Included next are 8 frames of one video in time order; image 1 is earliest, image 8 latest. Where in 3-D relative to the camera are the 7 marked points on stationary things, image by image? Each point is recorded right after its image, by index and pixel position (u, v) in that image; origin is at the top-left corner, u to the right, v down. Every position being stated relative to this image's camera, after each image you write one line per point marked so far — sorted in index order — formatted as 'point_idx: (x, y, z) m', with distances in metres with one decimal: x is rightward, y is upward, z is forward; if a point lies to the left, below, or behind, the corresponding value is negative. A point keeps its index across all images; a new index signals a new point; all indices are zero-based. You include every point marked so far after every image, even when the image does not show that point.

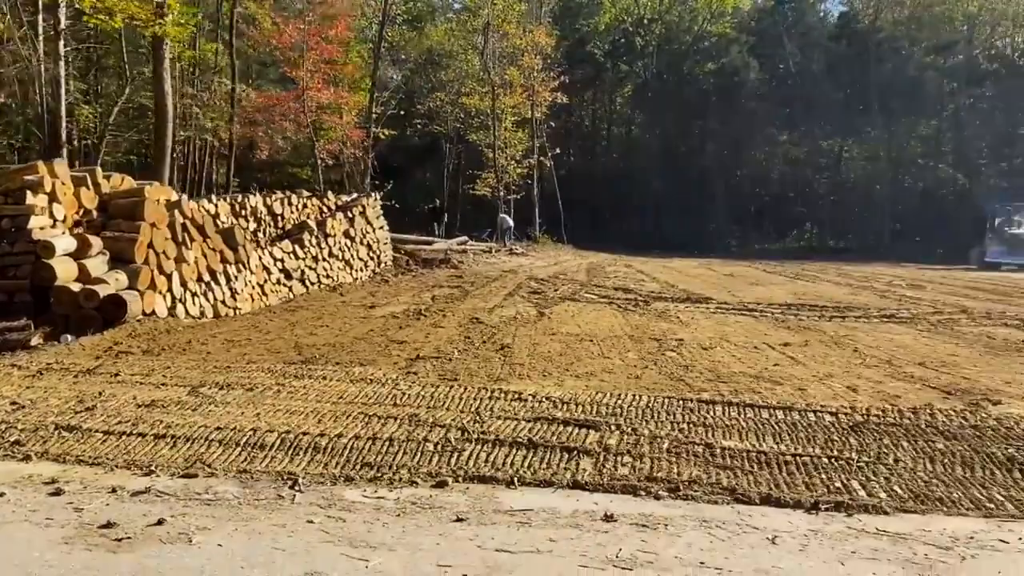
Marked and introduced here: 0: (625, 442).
0: (+0.7, -0.9, +5.1) m
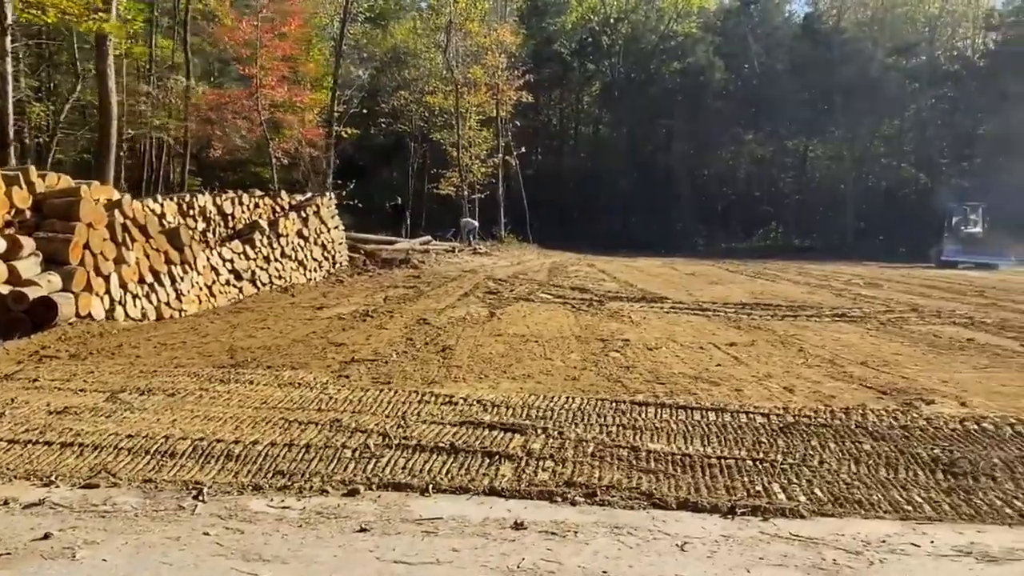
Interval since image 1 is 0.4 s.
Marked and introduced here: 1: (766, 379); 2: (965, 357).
0: (+0.2, -0.9, +5.0) m
1: (+2.1, -0.7, +7.0) m
2: (+4.5, -0.7, +8.6) m
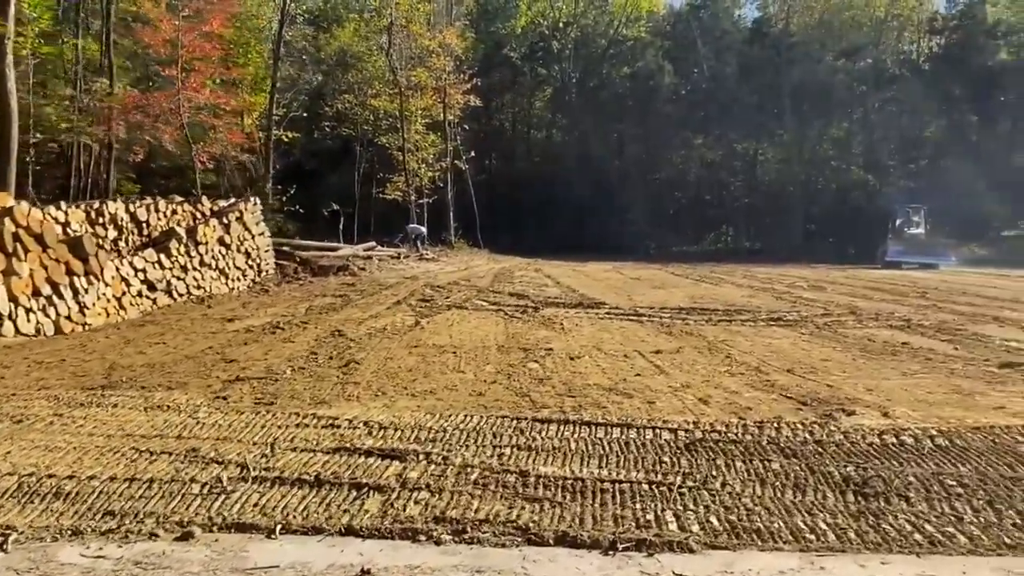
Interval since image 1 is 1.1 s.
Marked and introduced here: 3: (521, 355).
0: (-0.4, -1.0, +4.5) m
1: (+1.3, -0.8, +6.6) m
2: (+3.7, -0.7, +8.3) m
3: (+0.1, -0.7, +8.5) m
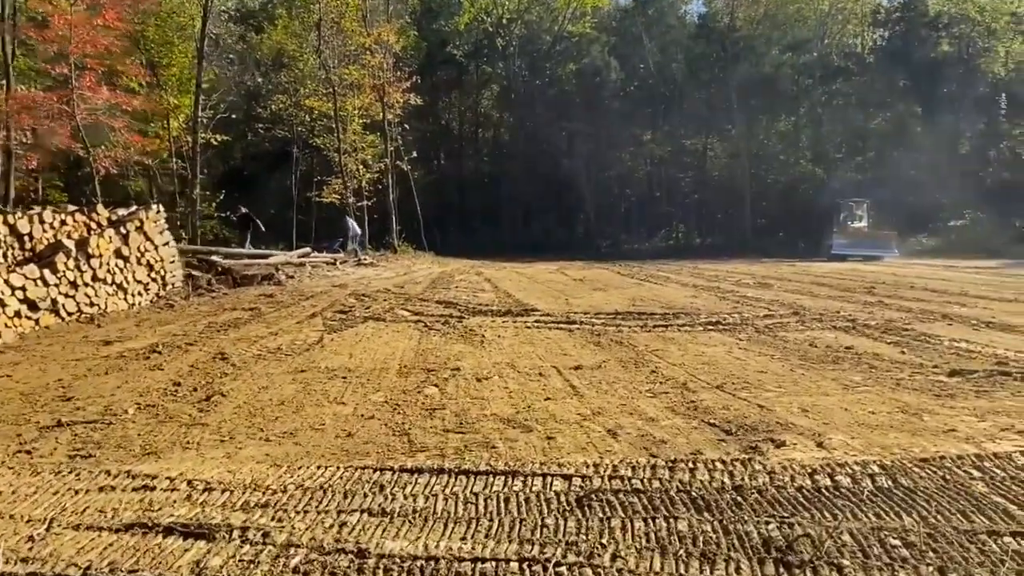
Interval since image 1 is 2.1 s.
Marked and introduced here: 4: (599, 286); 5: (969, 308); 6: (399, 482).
0: (-1.1, -1.1, +3.5) m
1: (+0.5, -0.9, +5.7) m
2: (+2.8, -0.7, +7.5) m
3: (-0.8, -0.8, +7.5) m
4: (+2.0, 0.0, +19.2) m
5: (+7.1, -0.3, +13.3) m
6: (-0.6, -1.0, +4.4) m
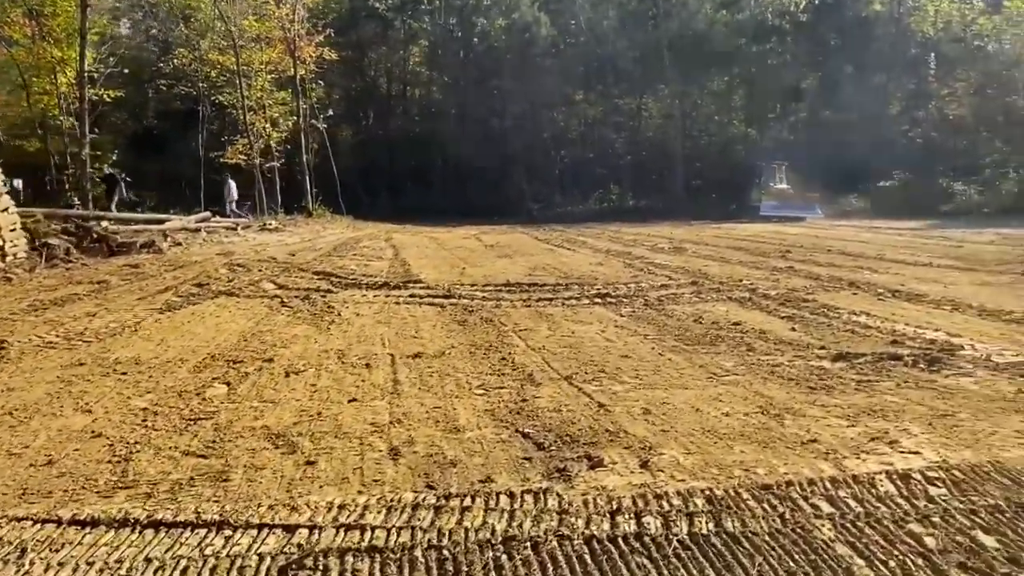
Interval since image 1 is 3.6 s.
0: (-2.2, -1.1, +2.3) m
1: (-0.7, -0.8, +4.6) m
2: (+1.5, -0.5, +6.6) m
3: (-2.1, -0.6, +6.3) m
4: (-0.1, +0.8, +18.0) m
5: (+5.4, +0.2, +12.5) m
6: (-1.7, -1.0, +3.3) m
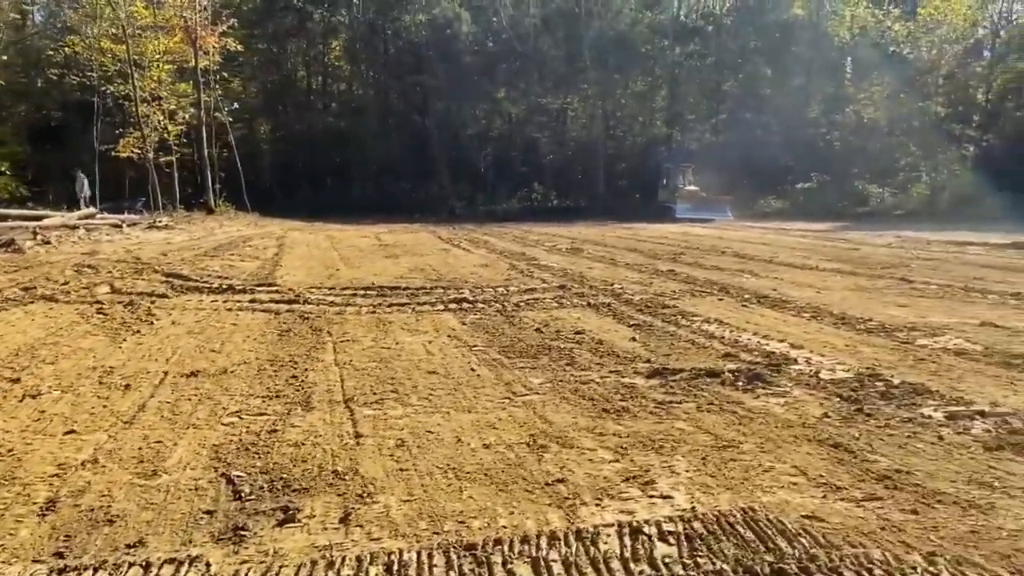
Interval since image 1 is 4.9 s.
0: (-3.4, -1.2, +1.4) m
1: (-2.0, -0.8, +3.8) m
2: (0.0, -0.6, +6.0) m
3: (-3.6, -0.7, +5.5) m
4: (-2.4, +0.7, +17.3) m
5: (+3.5, +0.1, +12.2) m
6: (-2.9, -1.0, +2.4) m
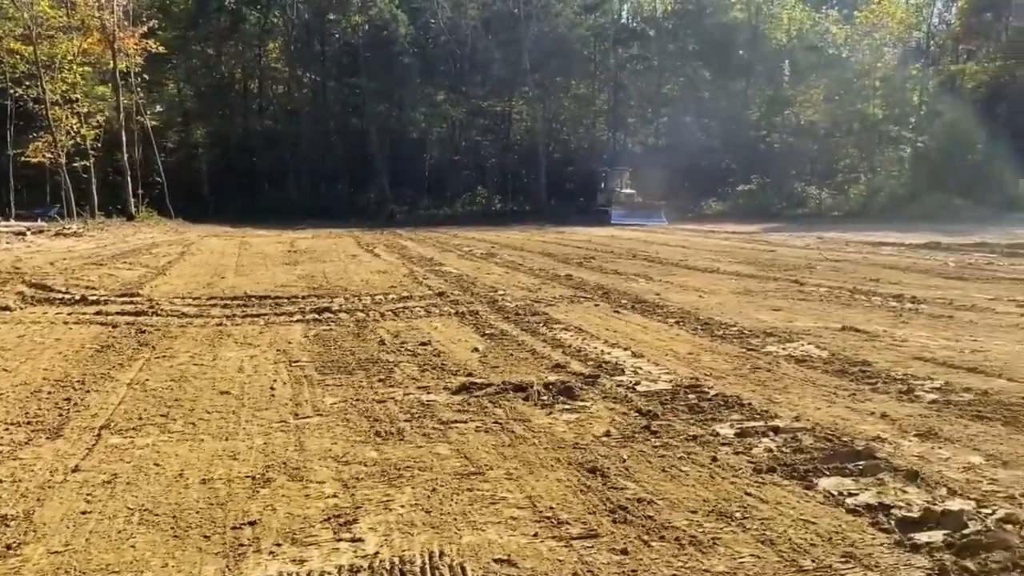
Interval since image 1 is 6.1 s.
0: (-4.4, -1.3, +0.9) m
1: (-3.2, -0.9, +3.3) m
2: (-1.3, -0.7, +5.5) m
3: (-4.8, -0.8, +4.9) m
4: (-4.2, +0.6, +16.7) m
5: (+1.9, +0.1, +11.9) m
6: (-4.1, -1.1, +1.9) m
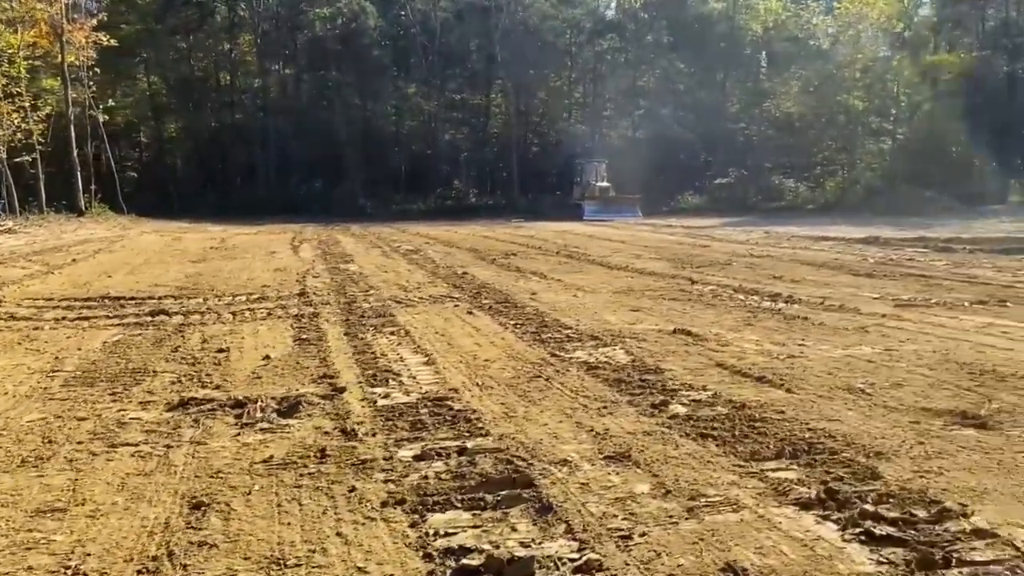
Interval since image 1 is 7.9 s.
0: (-6.0, -1.3, +0.5) m
1: (-4.8, -1.0, +2.9) m
2: (-2.8, -0.7, +5.1) m
3: (-6.4, -0.8, +4.5) m
4: (-5.8, +0.6, +16.3) m
5: (+0.3, +0.1, +11.5) m
6: (-5.7, -1.2, +1.5) m
